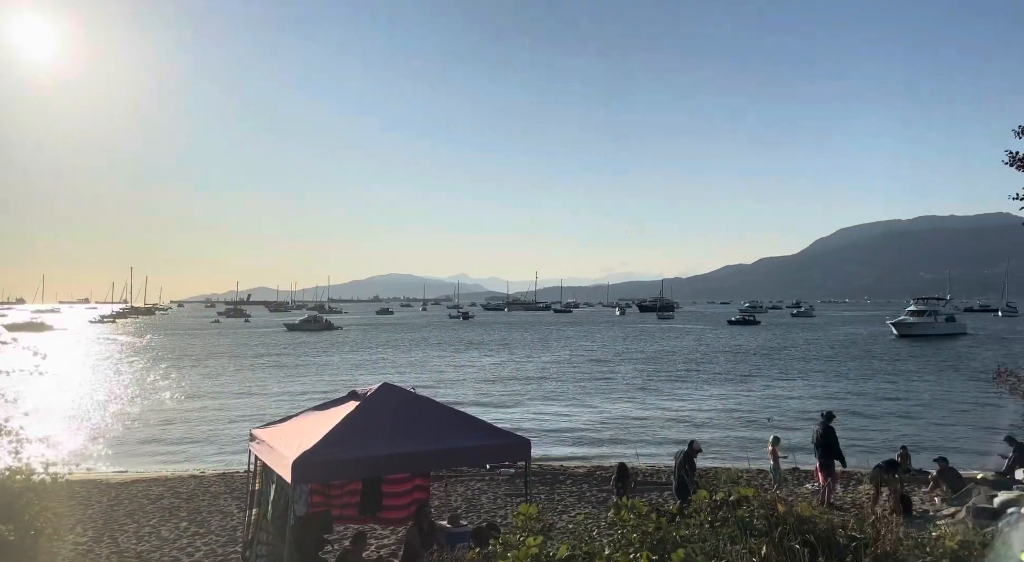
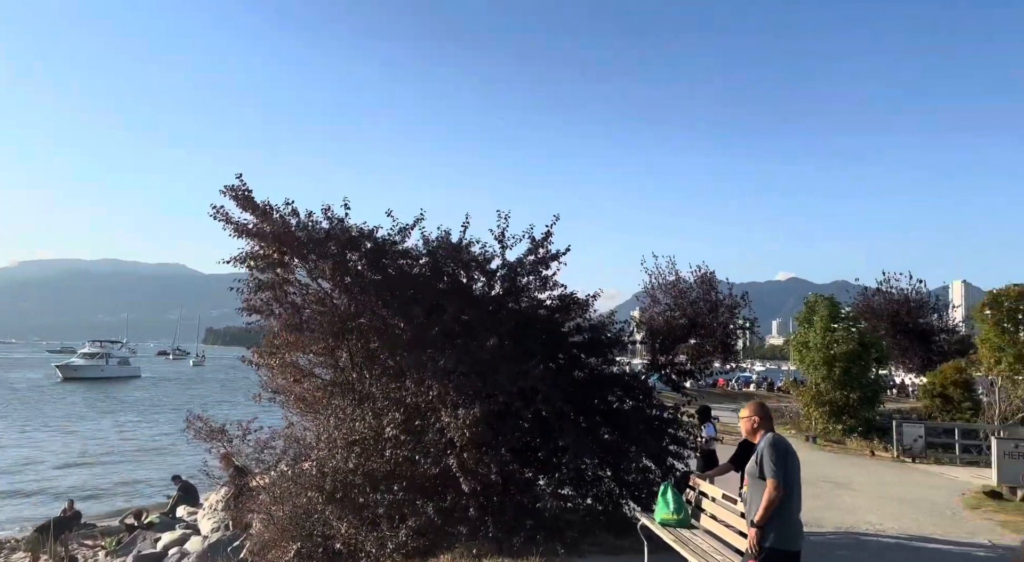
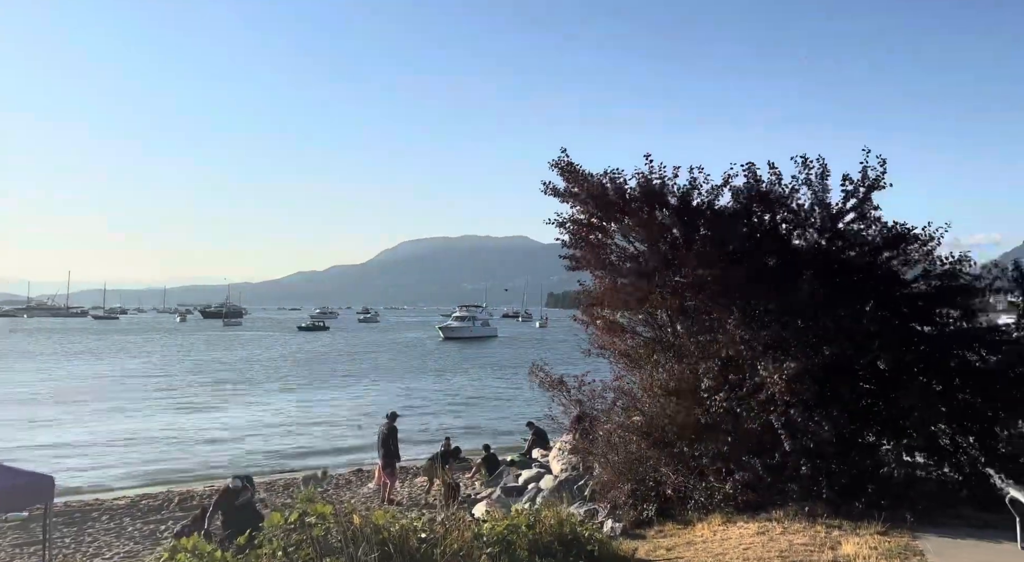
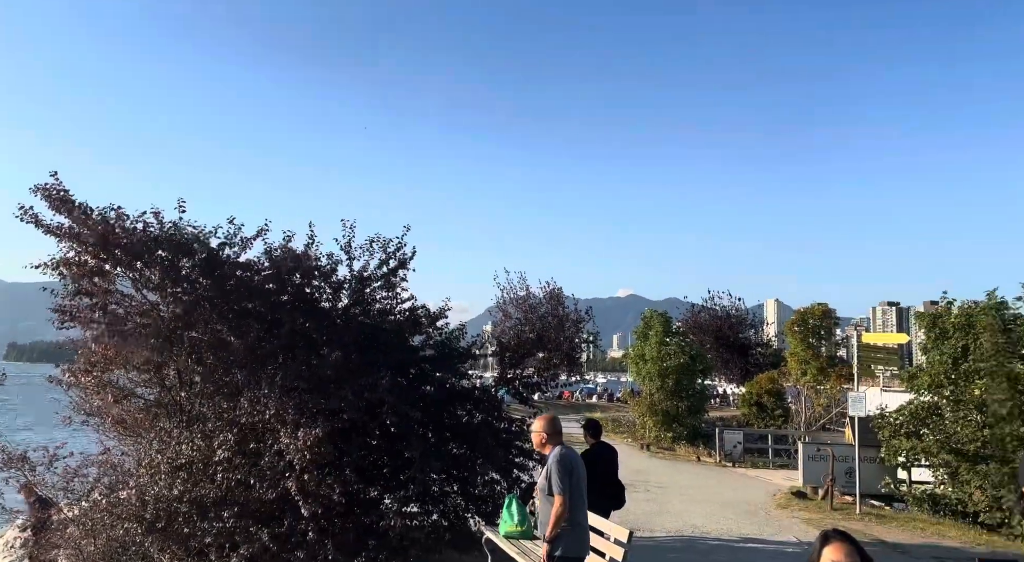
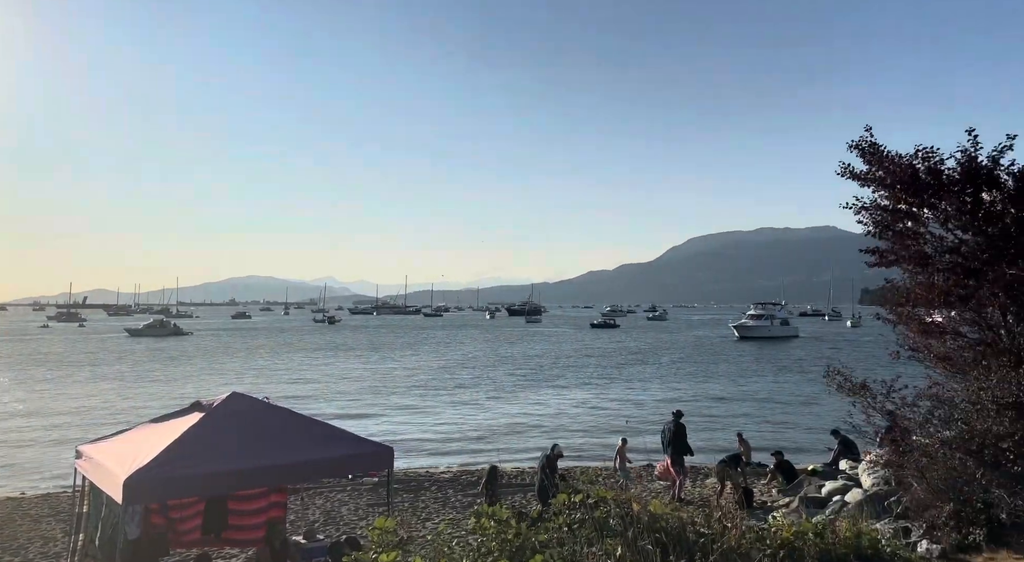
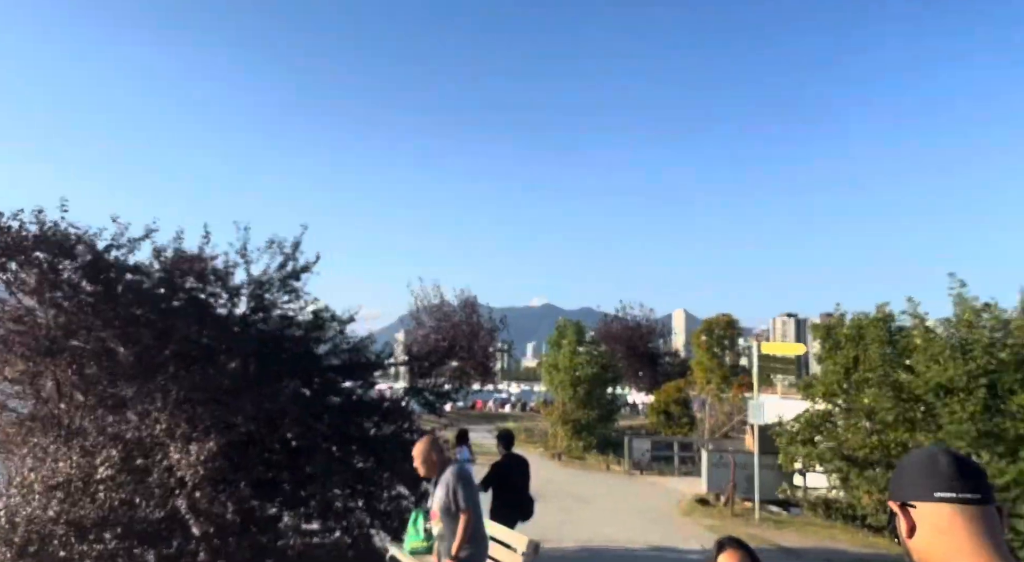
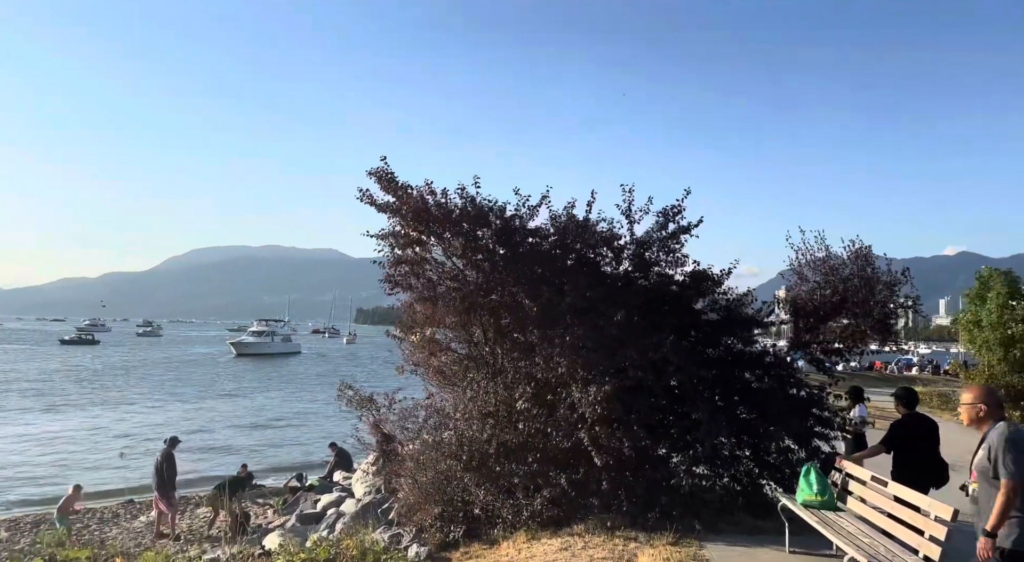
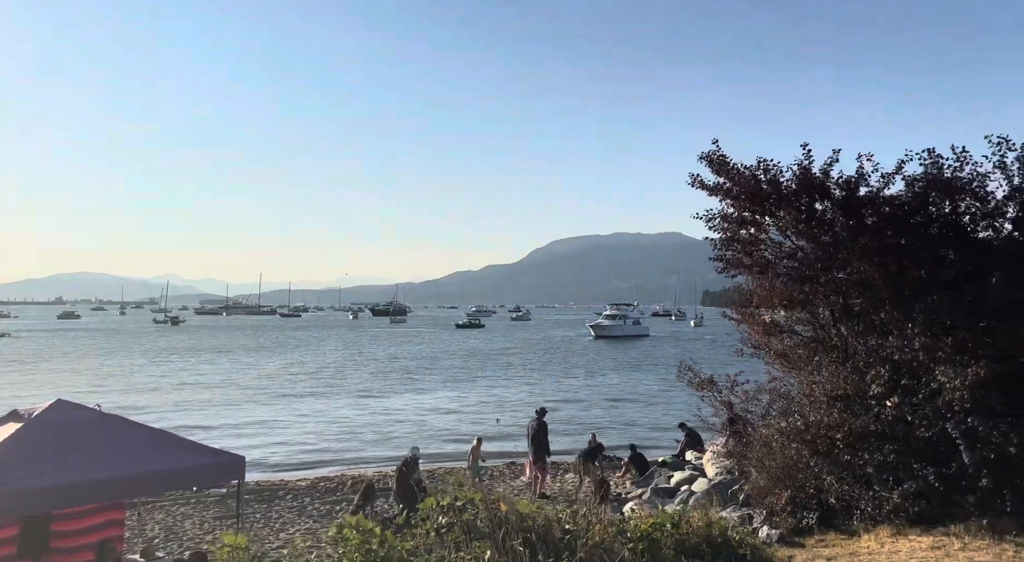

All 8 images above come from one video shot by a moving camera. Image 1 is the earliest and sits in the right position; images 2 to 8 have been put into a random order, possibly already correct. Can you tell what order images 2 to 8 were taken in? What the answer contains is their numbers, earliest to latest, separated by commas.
5, 8, 3, 7, 2, 4, 6
